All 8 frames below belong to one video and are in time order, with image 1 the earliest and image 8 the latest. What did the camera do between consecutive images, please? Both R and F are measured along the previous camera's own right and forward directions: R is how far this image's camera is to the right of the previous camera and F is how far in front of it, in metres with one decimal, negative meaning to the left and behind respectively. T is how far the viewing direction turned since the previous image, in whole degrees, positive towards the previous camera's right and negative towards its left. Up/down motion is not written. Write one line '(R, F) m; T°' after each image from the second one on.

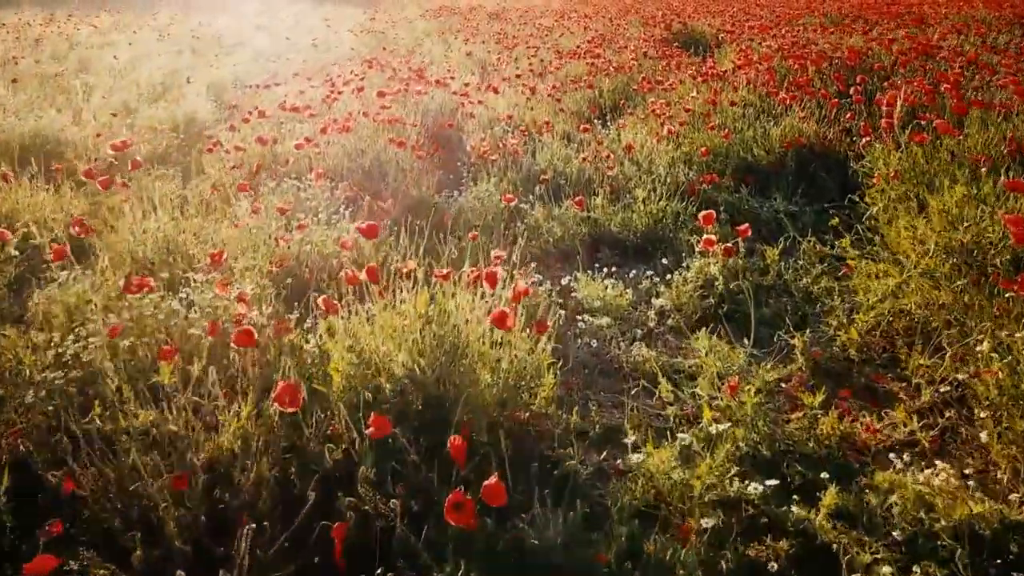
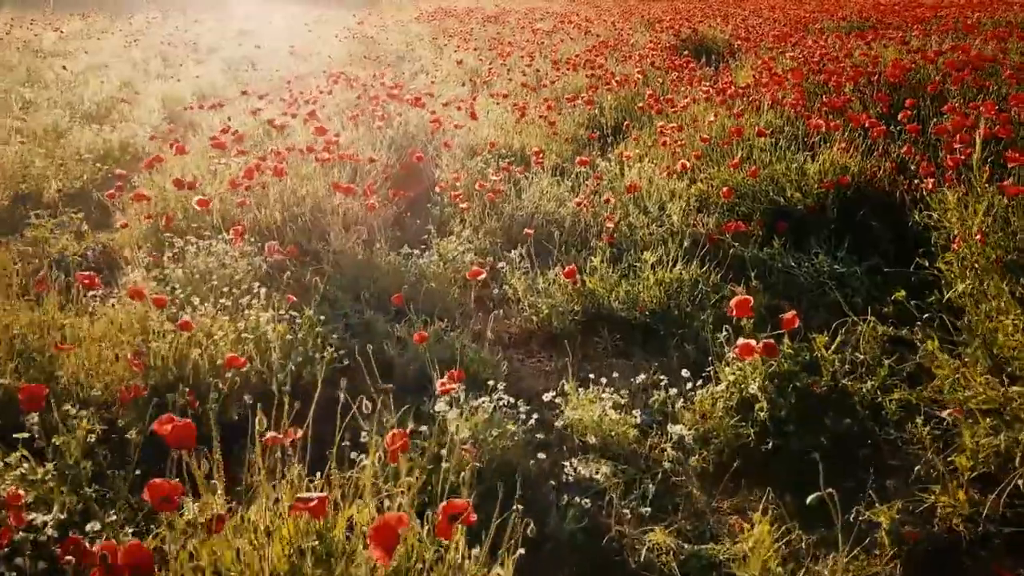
(+0.1, +0.9) m; 0°
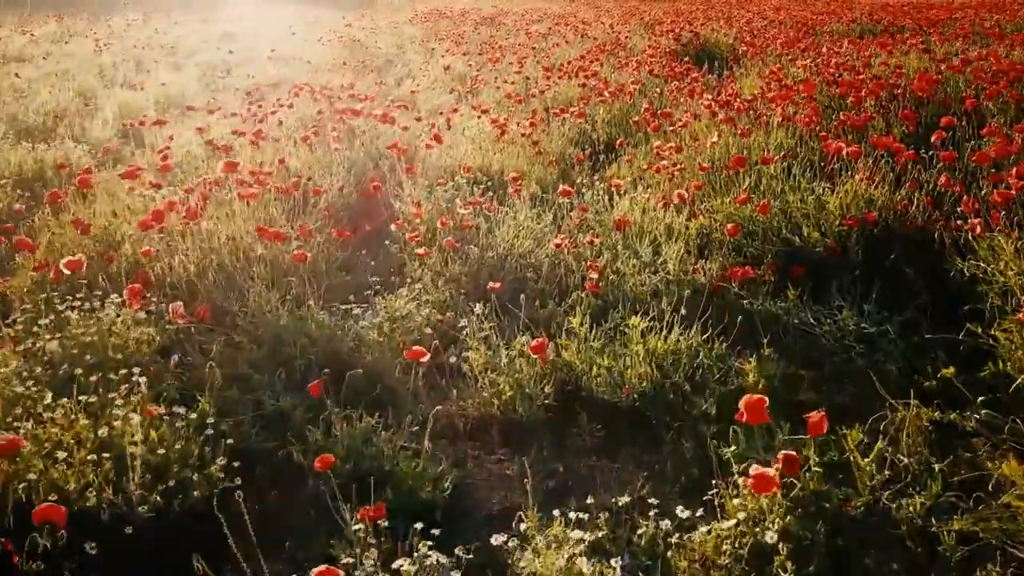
(+0.1, +0.6) m; 0°
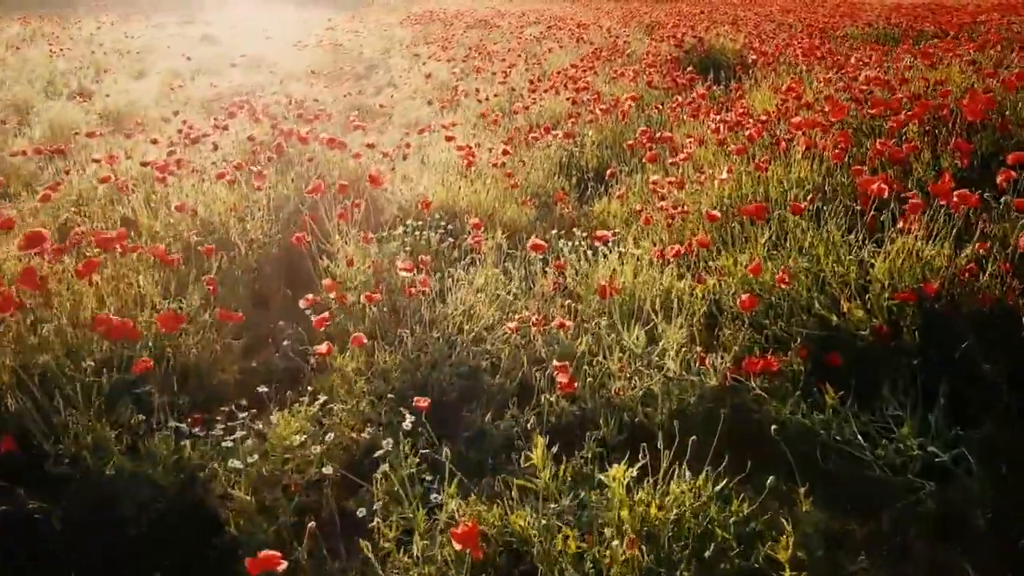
(+0.2, +0.8) m; 0°
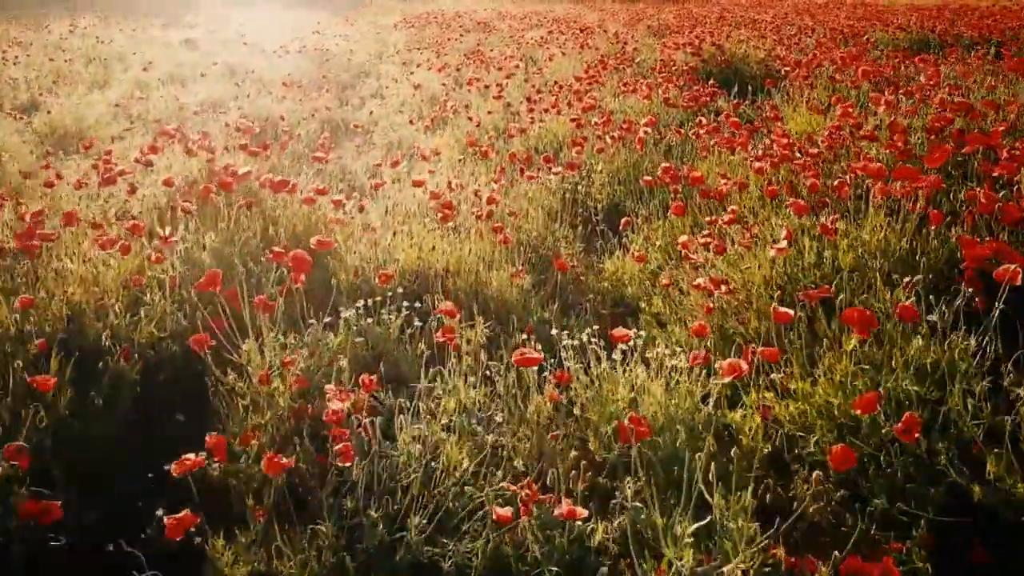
(+0.1, +0.9) m; 0°
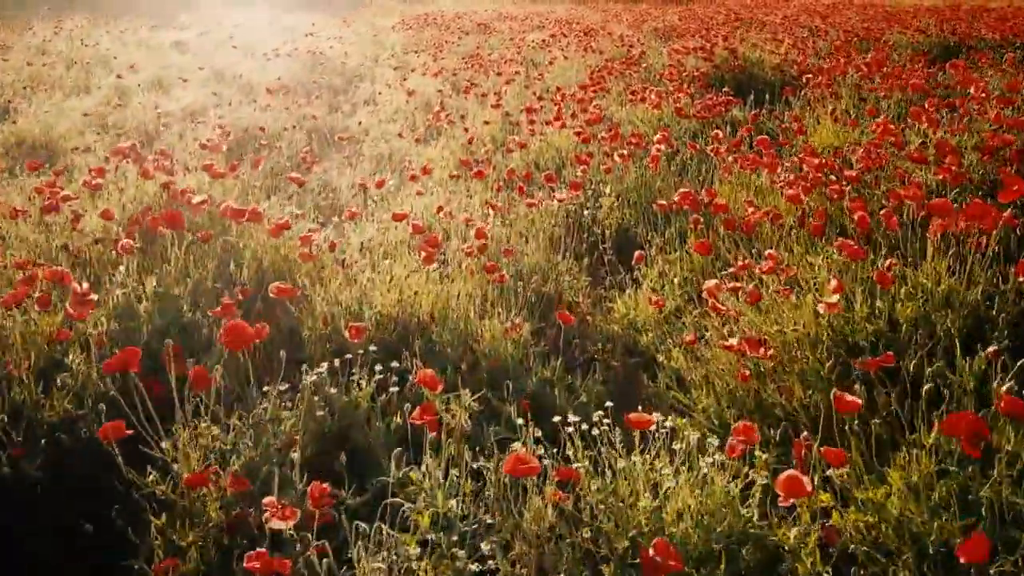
(0.0, +0.5) m; 0°
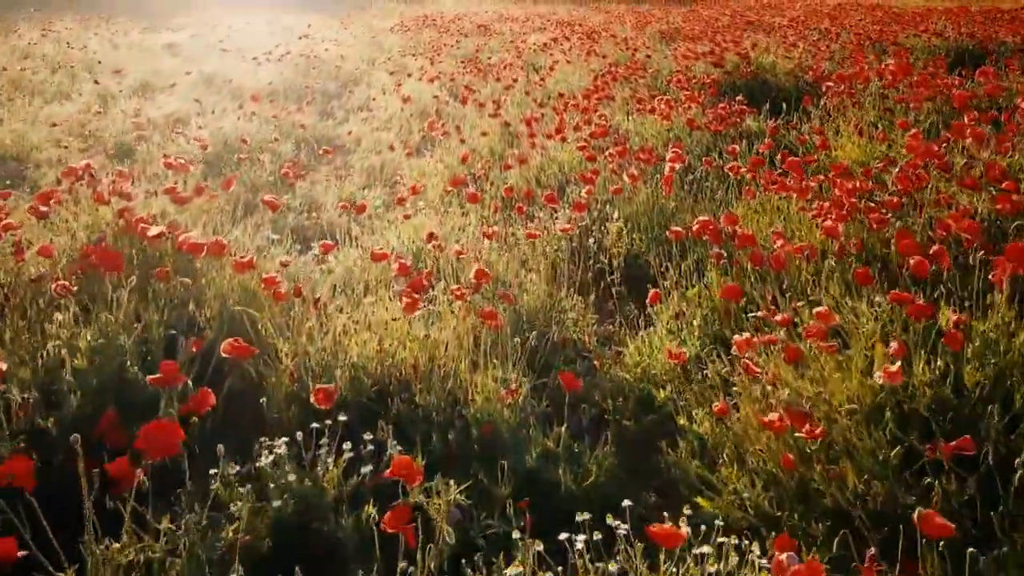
(0.0, +0.4) m; 0°
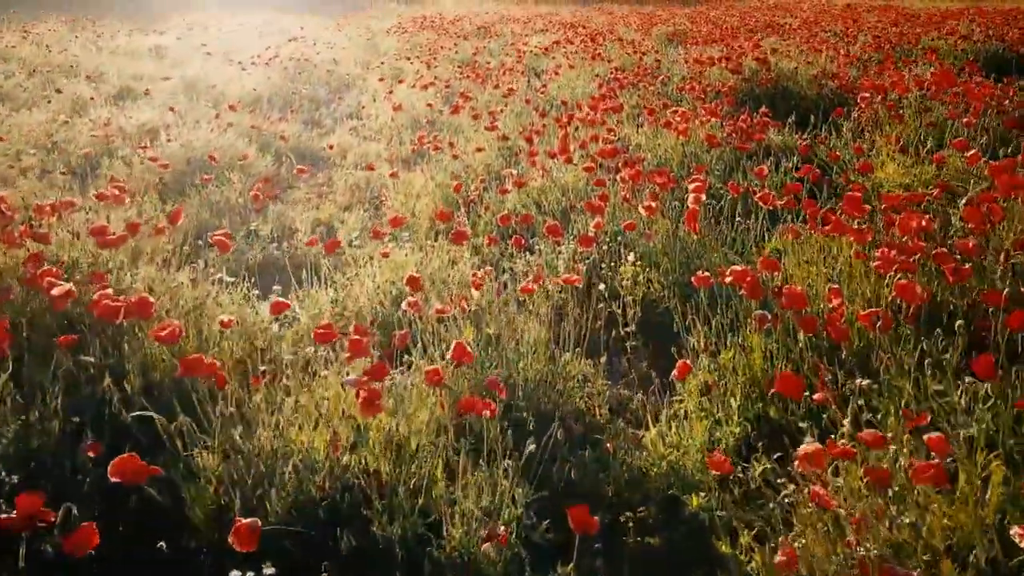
(0.0, +0.5) m; 0°
